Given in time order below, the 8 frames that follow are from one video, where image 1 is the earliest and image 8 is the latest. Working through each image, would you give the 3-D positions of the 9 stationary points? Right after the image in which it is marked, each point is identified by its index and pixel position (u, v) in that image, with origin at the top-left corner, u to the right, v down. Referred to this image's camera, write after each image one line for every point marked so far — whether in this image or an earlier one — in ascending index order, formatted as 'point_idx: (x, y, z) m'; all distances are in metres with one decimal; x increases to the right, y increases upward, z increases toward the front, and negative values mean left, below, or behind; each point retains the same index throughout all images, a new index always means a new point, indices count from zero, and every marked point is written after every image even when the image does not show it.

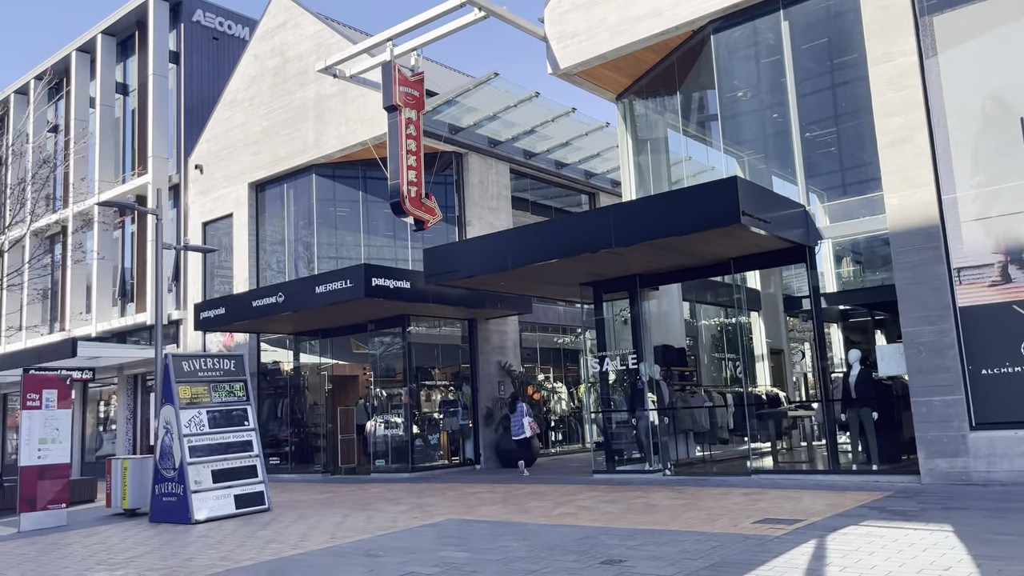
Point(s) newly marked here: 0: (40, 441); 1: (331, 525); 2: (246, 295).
0: (-7.6, -2.5, +13.2) m
1: (-2.4, -3.2, +10.9) m
2: (-6.0, -0.1, +18.5) m
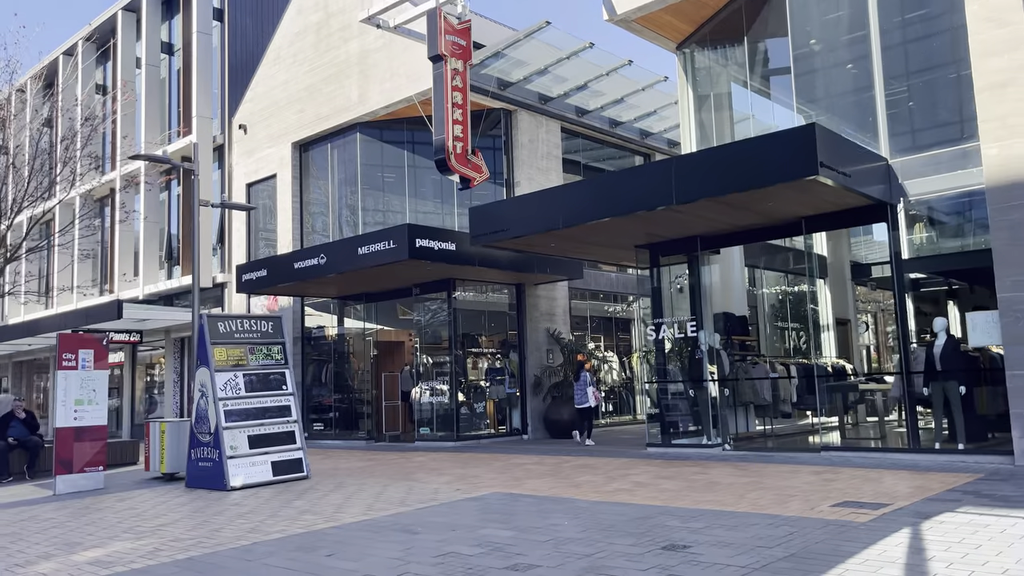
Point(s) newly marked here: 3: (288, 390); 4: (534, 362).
0: (-6.9, -1.8, +12.9) m
1: (-1.8, -2.6, +10.3) m
2: (-4.9, +0.7, +17.9) m
3: (-3.5, -1.6, +12.9) m
4: (+0.5, -1.8, +19.6) m
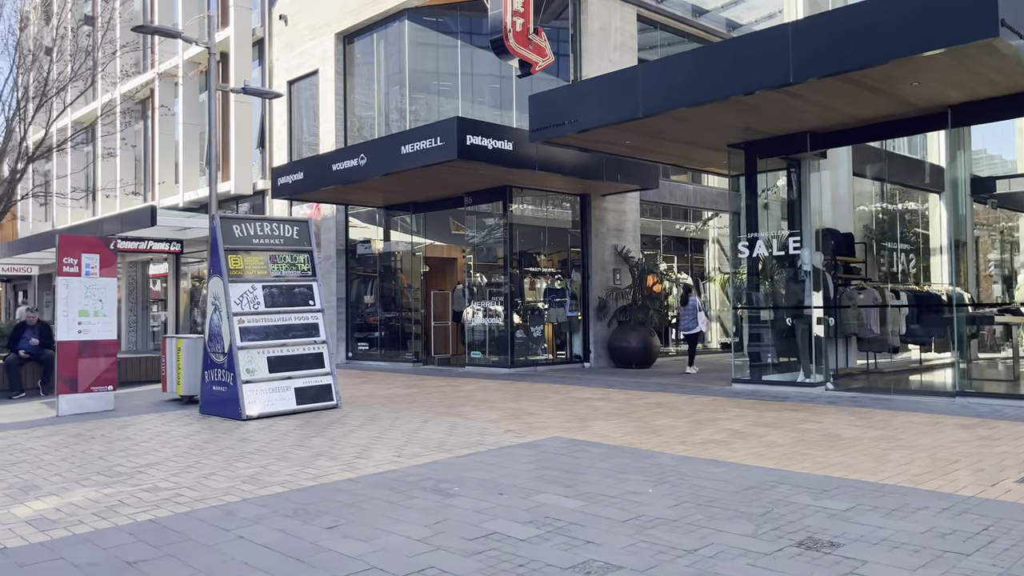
0: (-6.0, -0.4, +11.4) m
1: (-1.2, -1.5, +8.5) m
2: (-3.6, +2.6, +16.0) m
3: (-2.6, -0.3, +11.1) m
4: (+1.8, +0.1, +17.5) m
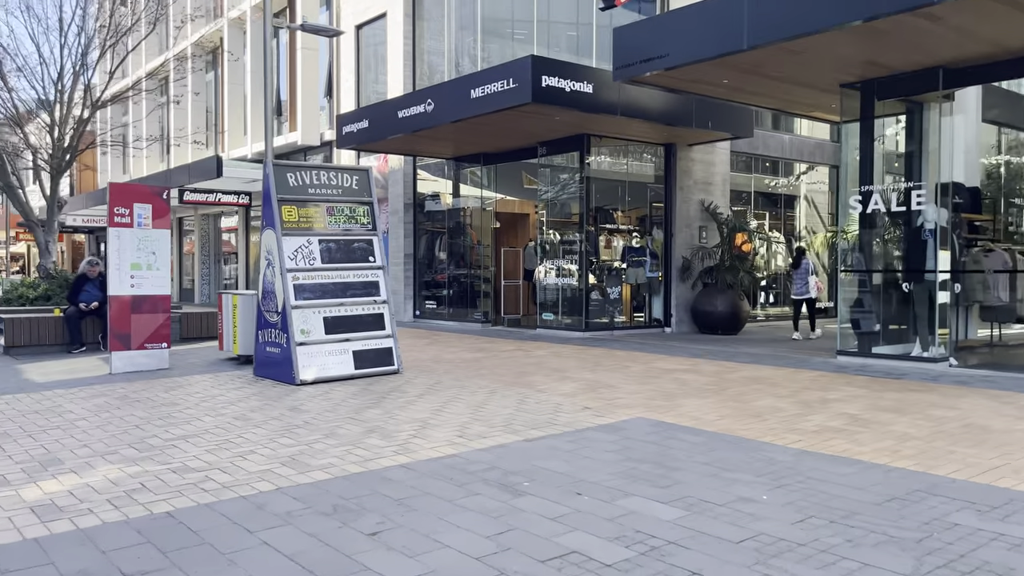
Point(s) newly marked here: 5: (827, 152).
0: (-5.0, +0.3, +10.8) m
1: (-0.4, -1.1, +7.6) m
2: (-2.2, +3.4, +15.0) m
3: (-1.7, +0.3, +10.2) m
4: (+3.4, +0.9, +16.2) m
5: (+7.6, +3.3, +19.8) m
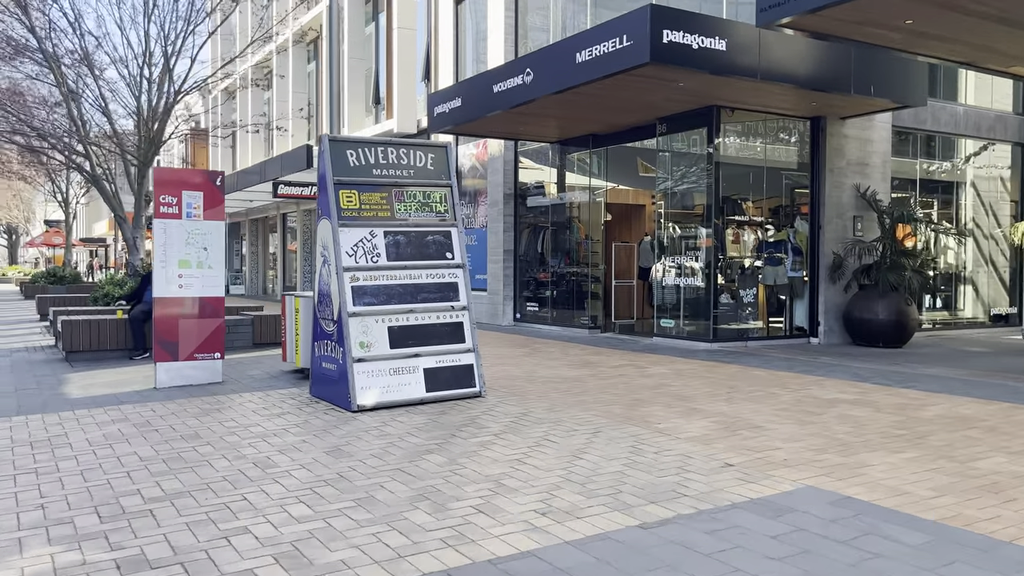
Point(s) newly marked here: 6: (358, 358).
0: (-3.8, +0.3, +9.3) m
1: (+0.3, -1.2, +5.5) m
2: (-0.4, +3.4, +13.1) m
3: (-0.6, +0.3, +8.3) m
4: (+5.3, +0.9, +13.5) m
5: (+10.0, +3.3, +16.5) m
6: (-1.4, -0.6, +7.6) m
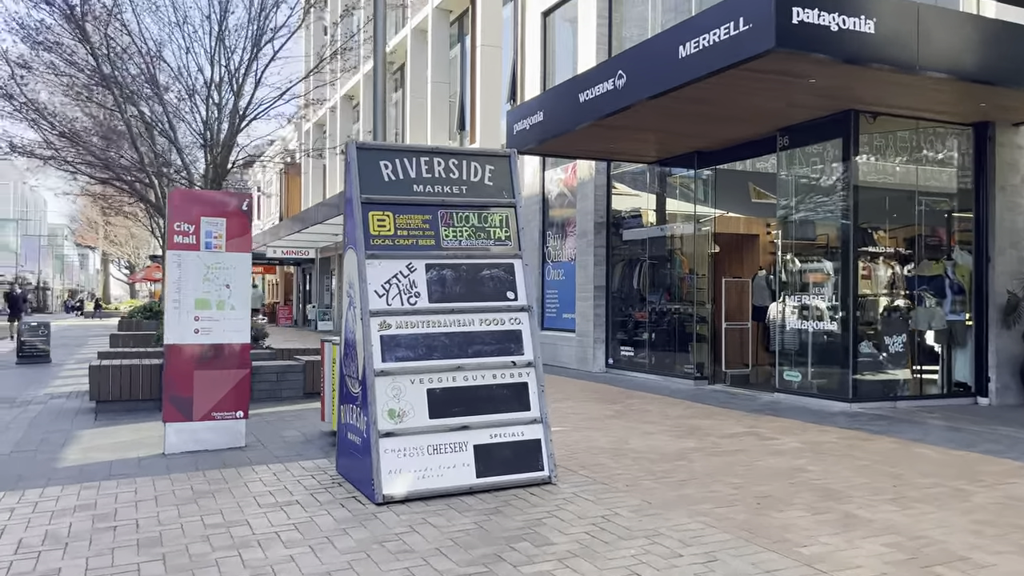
0: (-3.0, -0.2, +7.8) m
1: (+0.6, -1.5, +3.5) m
2: (+0.8, +2.8, +11.3) m
3: (+0.1, -0.1, +6.4) m
4: (+6.5, +0.3, +10.9) m
5: (+11.6, +2.5, +13.4) m
6: (-0.9, -1.0, +5.7) m
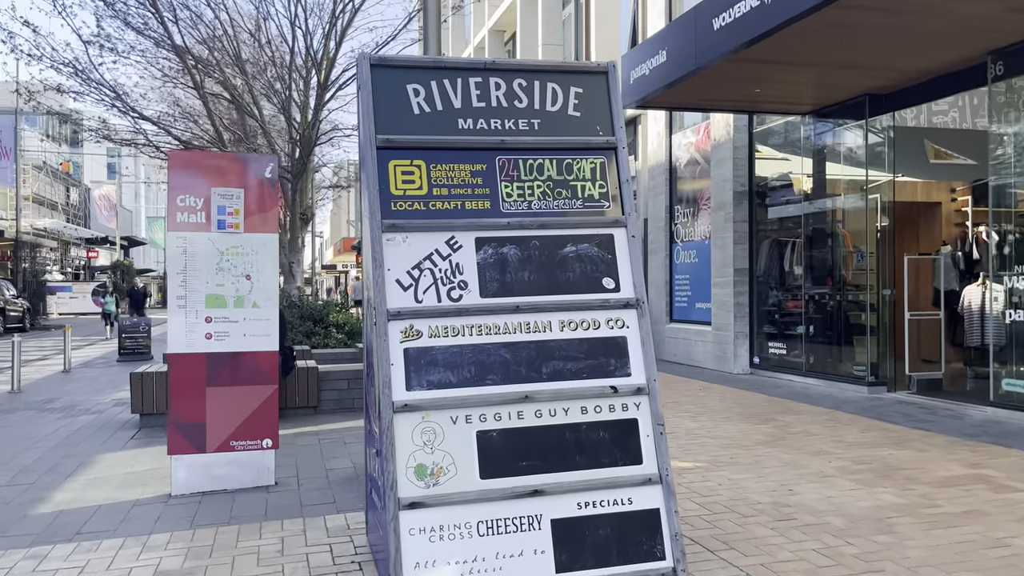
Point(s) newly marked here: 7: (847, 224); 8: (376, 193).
0: (-2.2, -0.1, +6.0) m
1: (+0.6, -1.4, +1.2) m
2: (+2.1, +3.0, +8.8) m
3: (+0.6, 0.0, +4.2) m
4: (+7.6, +0.5, +7.6) m
5: (+13.0, +2.9, +9.2) m
6: (-0.4, -0.9, +3.7) m
7: (+4.6, +0.9, +11.0) m
8: (-0.6, +0.5, +4.0) m
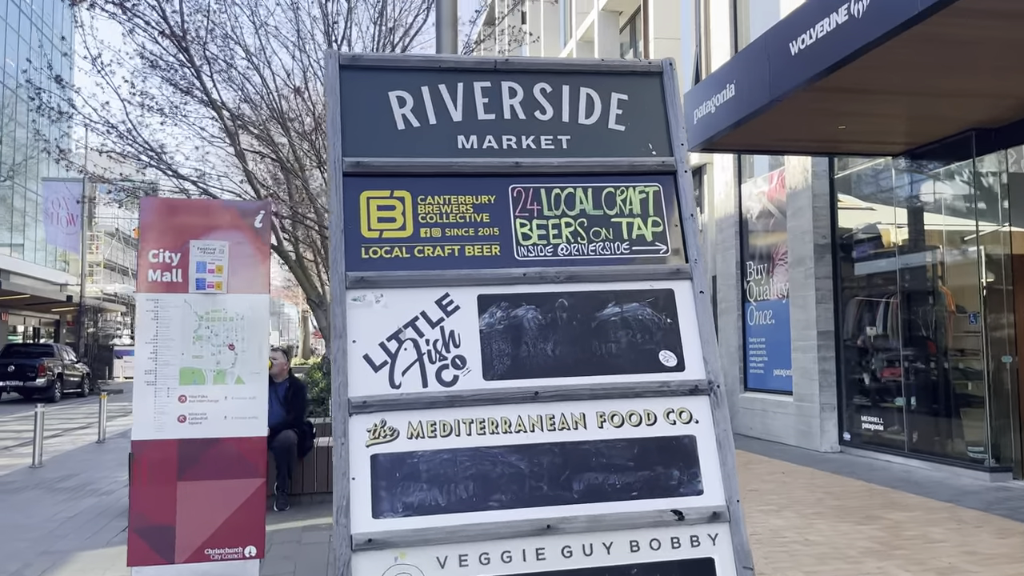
0: (-2.0, -0.6, +5.0) m
1: (+0.5, -1.5, -0.1) m
2: (+2.5, +2.4, +7.7) m
3: (+0.7, -0.3, +2.9) m
4: (+7.9, +0.1, +5.8) m
5: (+13.4, +2.3, +7.2) m
6: (-0.4, -1.2, +2.5) m
7: (+5.2, +0.2, +9.5) m
8: (-0.6, +0.2, +2.9) m
